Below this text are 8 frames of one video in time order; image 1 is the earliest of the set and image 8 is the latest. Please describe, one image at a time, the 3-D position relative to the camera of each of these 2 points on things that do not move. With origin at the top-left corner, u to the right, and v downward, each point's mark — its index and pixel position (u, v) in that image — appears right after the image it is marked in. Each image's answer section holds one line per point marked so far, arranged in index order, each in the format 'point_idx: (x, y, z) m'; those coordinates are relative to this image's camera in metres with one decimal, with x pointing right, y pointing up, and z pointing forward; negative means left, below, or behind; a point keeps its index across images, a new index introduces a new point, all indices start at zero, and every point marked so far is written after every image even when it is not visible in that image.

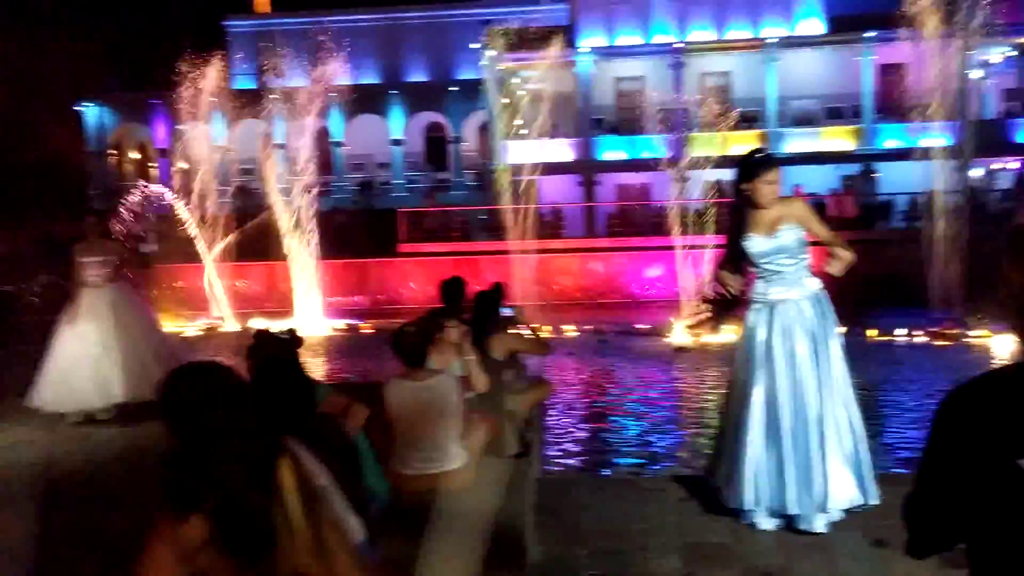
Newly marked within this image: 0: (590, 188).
0: (+1.7, +2.2, +19.1) m
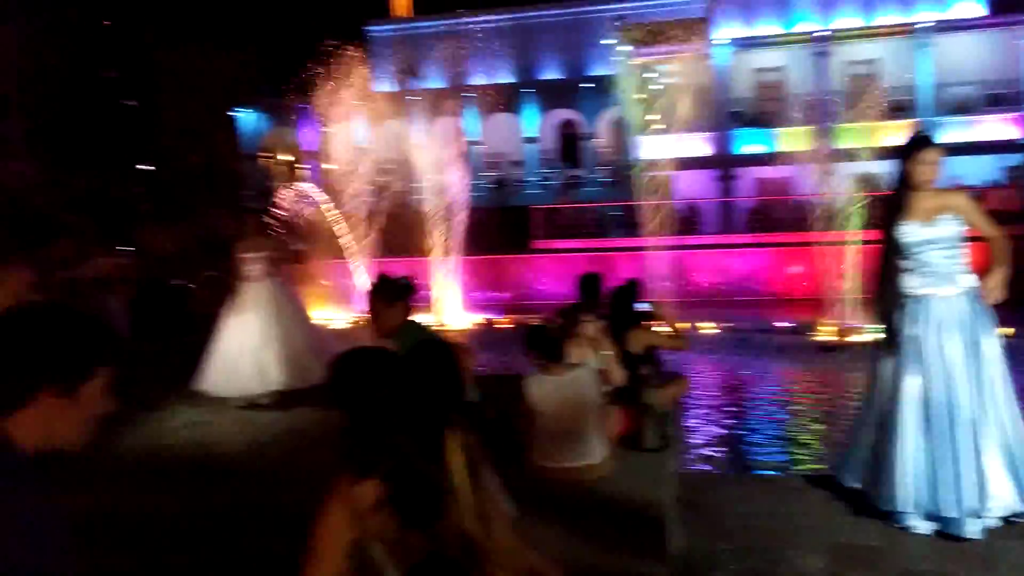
0: (+4.7, +2.3, +18.7) m
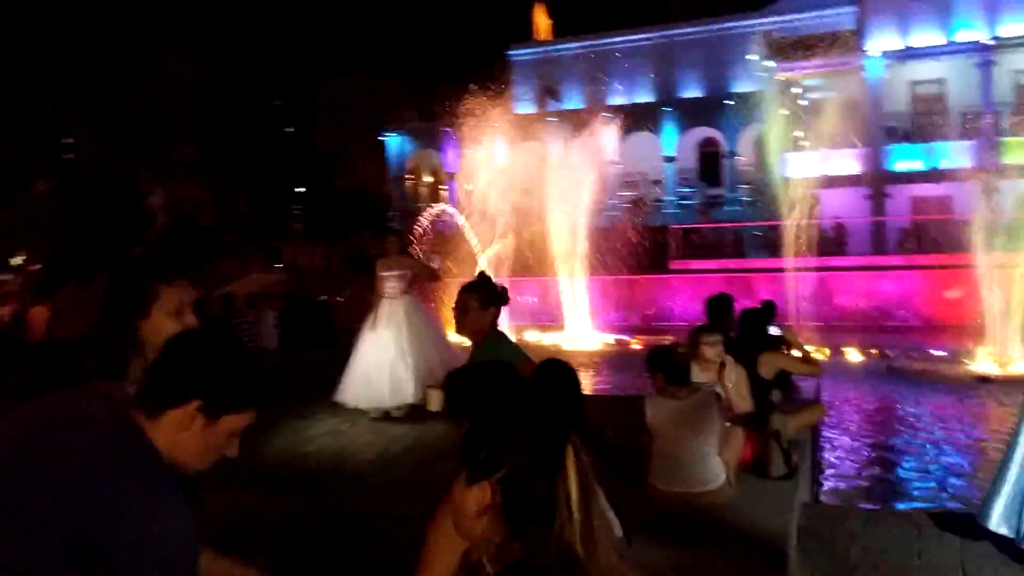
0: (+7.6, +1.8, +17.8) m
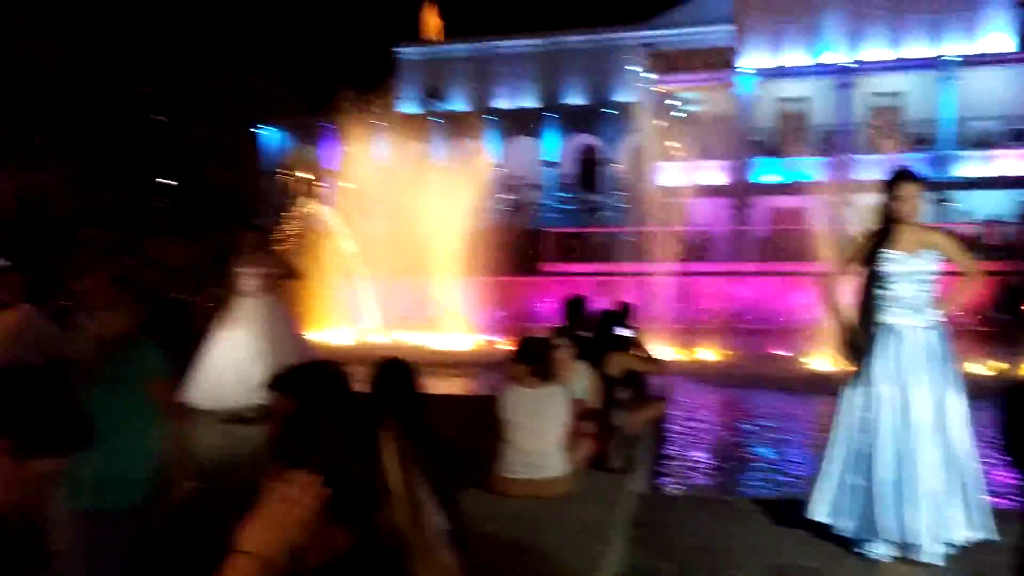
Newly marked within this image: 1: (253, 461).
0: (+5.0, +1.6, +18.7) m
1: (-1.4, -0.9, +4.8) m
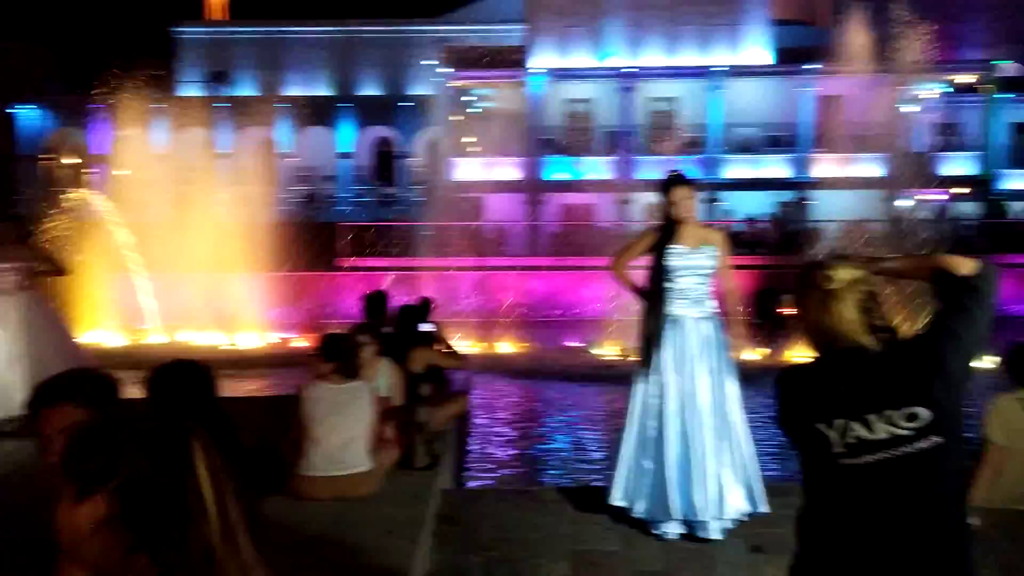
0: (+0.5, +1.8, +19.3) m
1: (-2.4, -0.9, +4.3) m
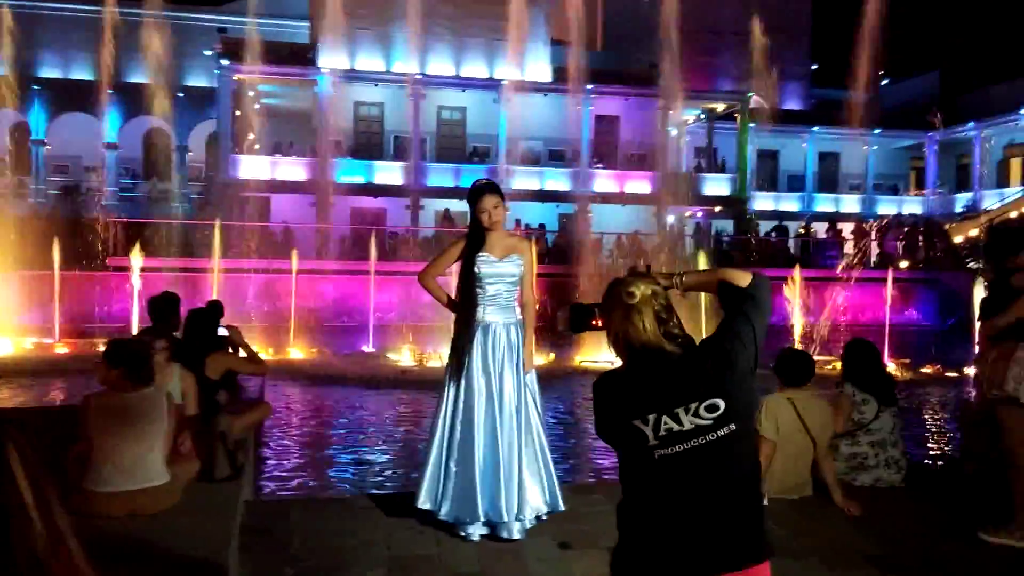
0: (+0.5, +2.0, +19.4) m
1: (-3.2, -1.1, +4.6) m
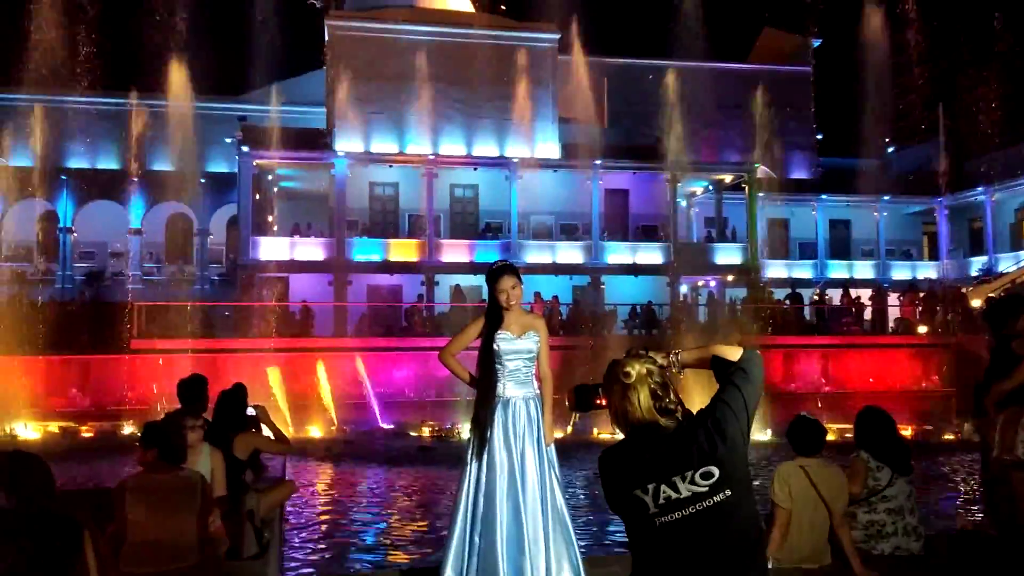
0: (+0.8, +0.3, +19.6) m
1: (-3.1, -1.6, +4.7) m
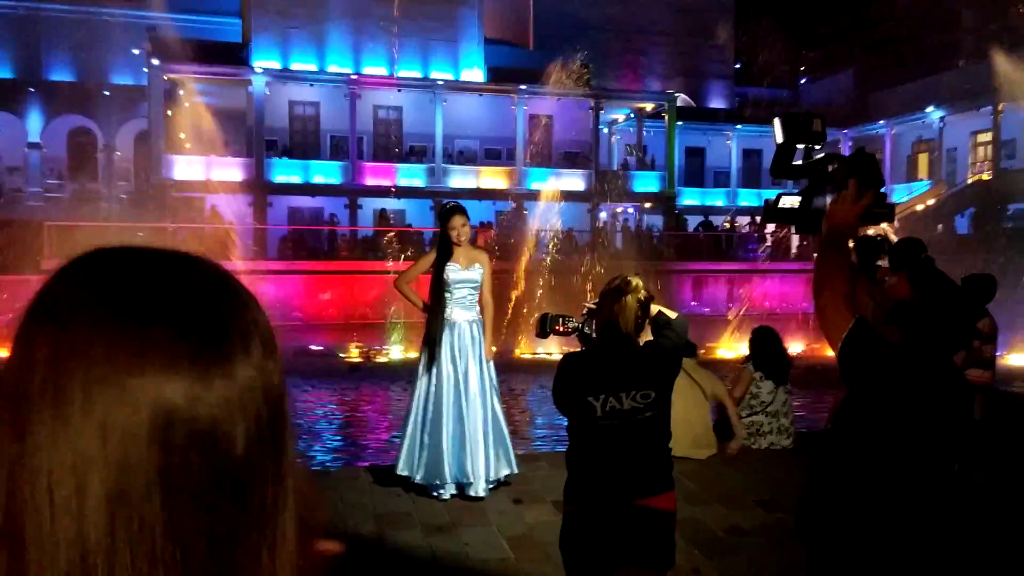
0: (-1.0, +2.0, +20.2) m
1: (-3.5, -1.2, +5.2) m
